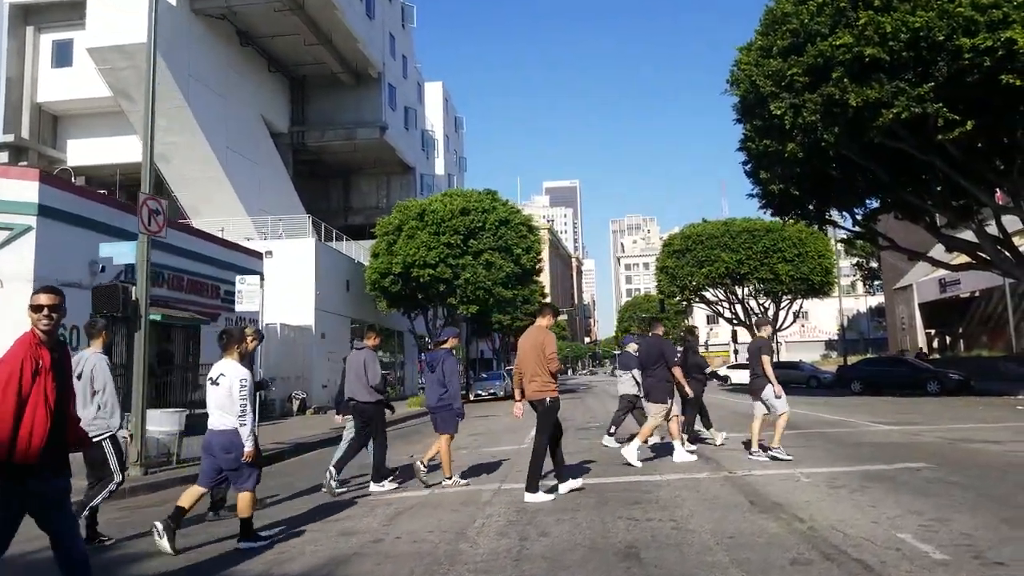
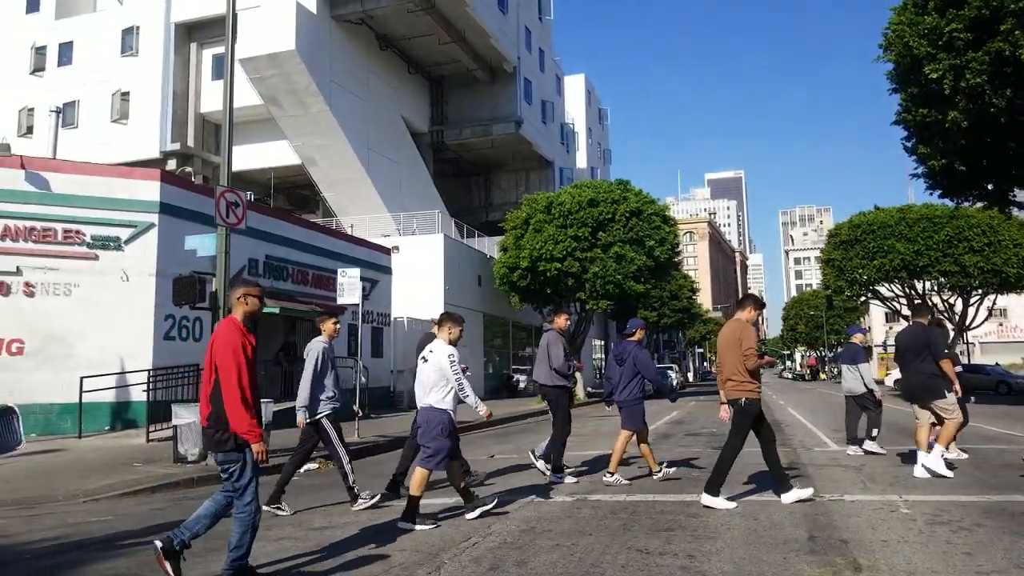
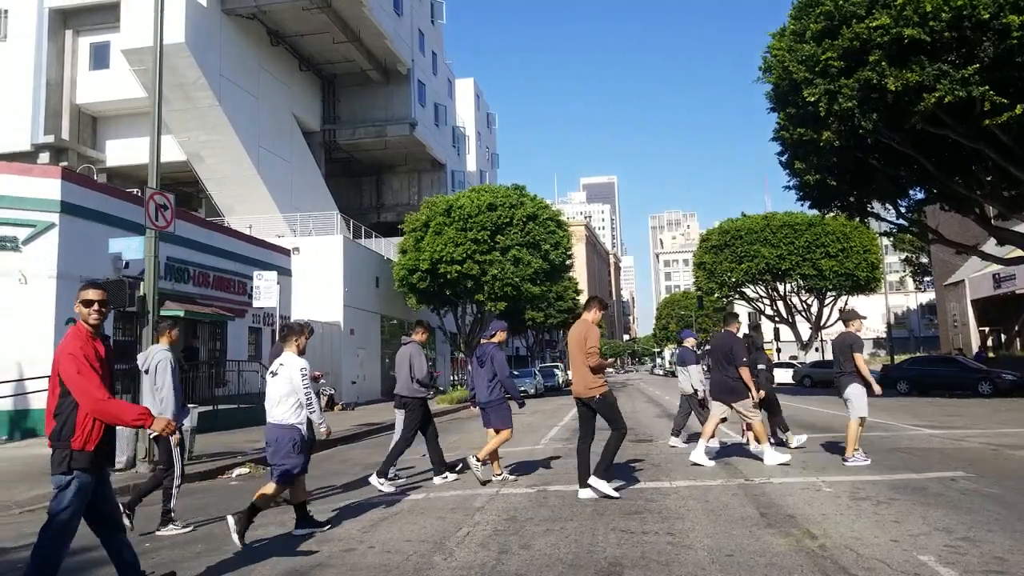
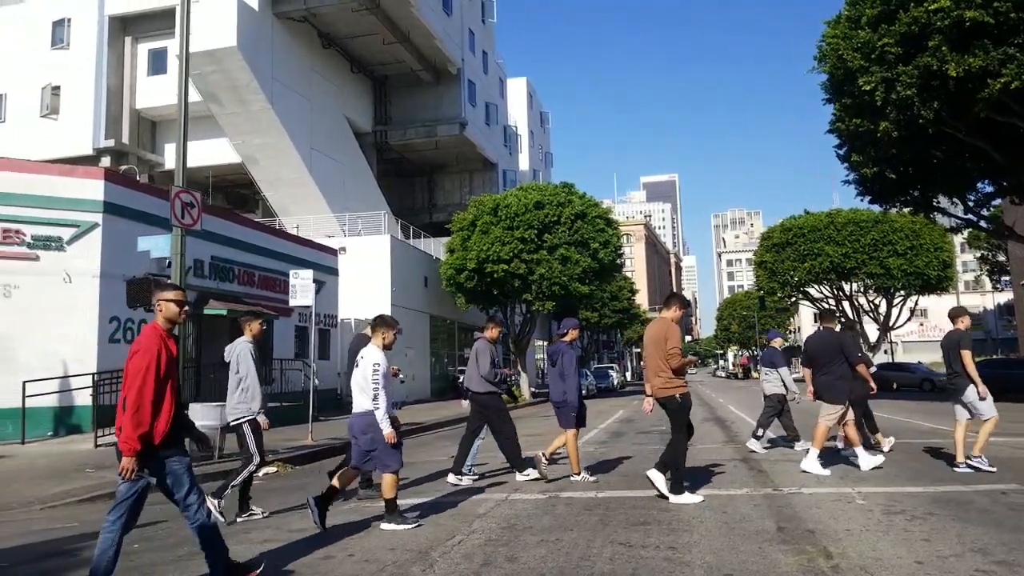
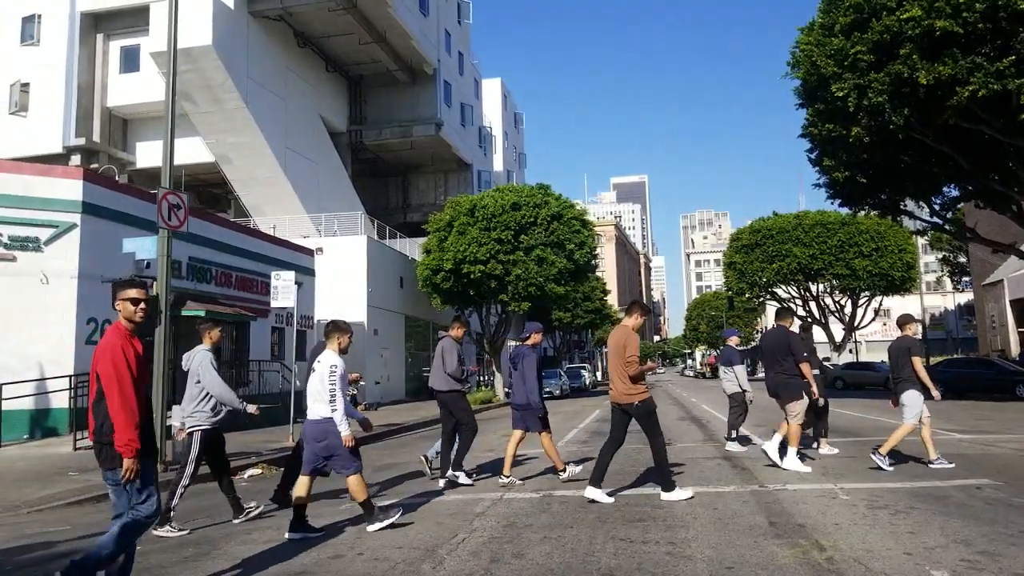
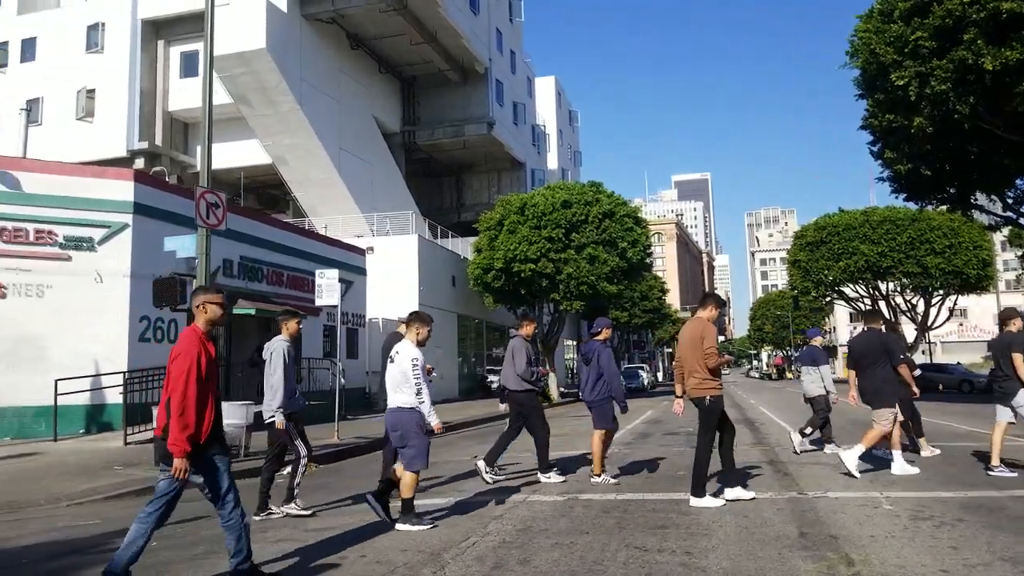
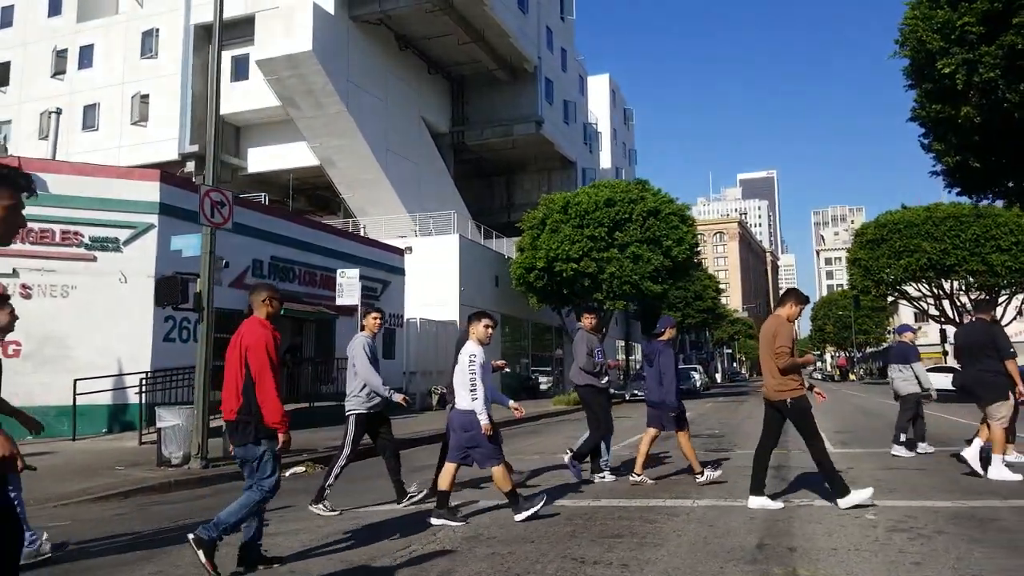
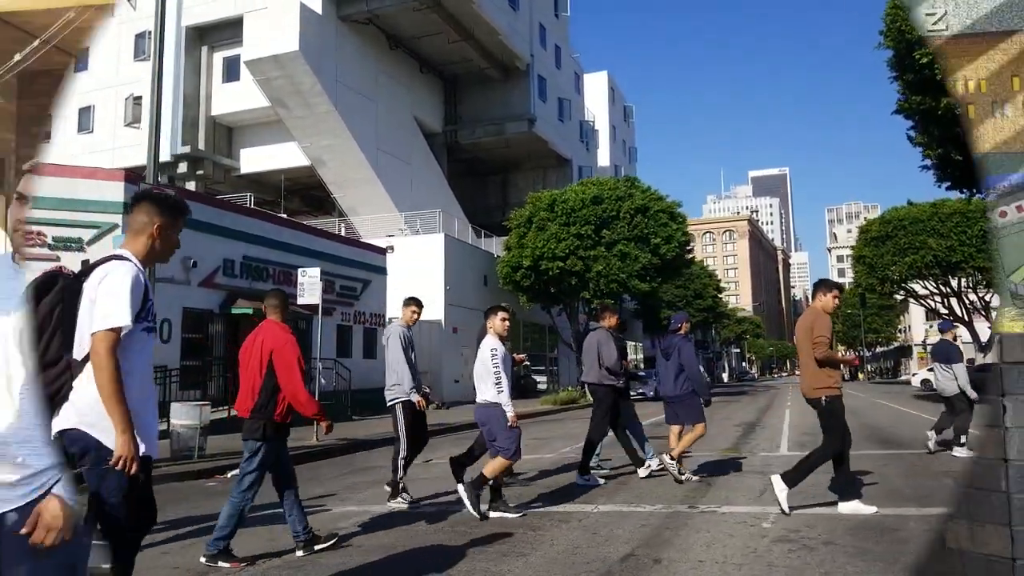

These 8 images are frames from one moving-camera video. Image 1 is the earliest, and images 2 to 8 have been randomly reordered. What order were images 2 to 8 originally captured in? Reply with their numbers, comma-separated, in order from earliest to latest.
3, 5, 4, 6, 2, 7, 8
